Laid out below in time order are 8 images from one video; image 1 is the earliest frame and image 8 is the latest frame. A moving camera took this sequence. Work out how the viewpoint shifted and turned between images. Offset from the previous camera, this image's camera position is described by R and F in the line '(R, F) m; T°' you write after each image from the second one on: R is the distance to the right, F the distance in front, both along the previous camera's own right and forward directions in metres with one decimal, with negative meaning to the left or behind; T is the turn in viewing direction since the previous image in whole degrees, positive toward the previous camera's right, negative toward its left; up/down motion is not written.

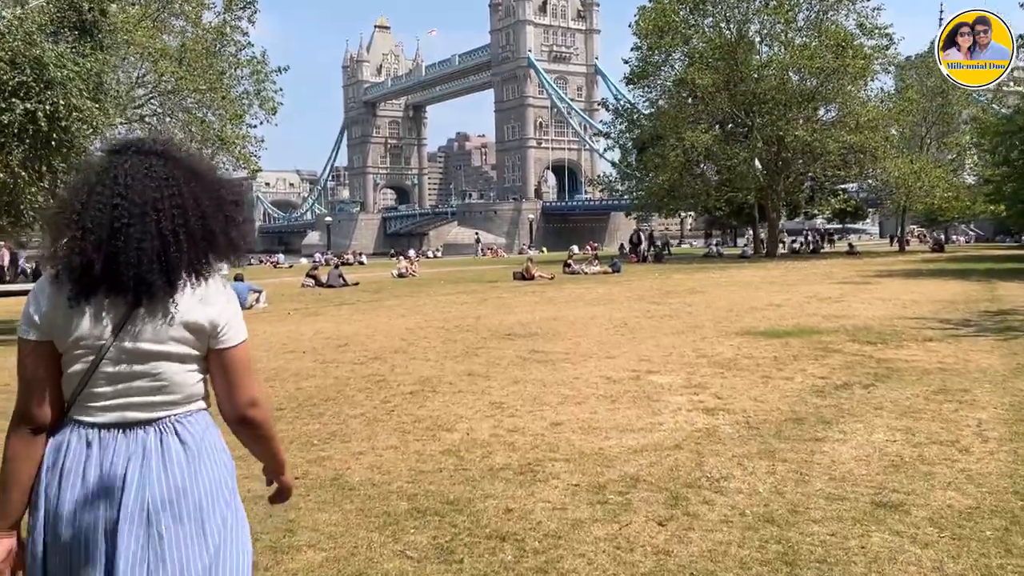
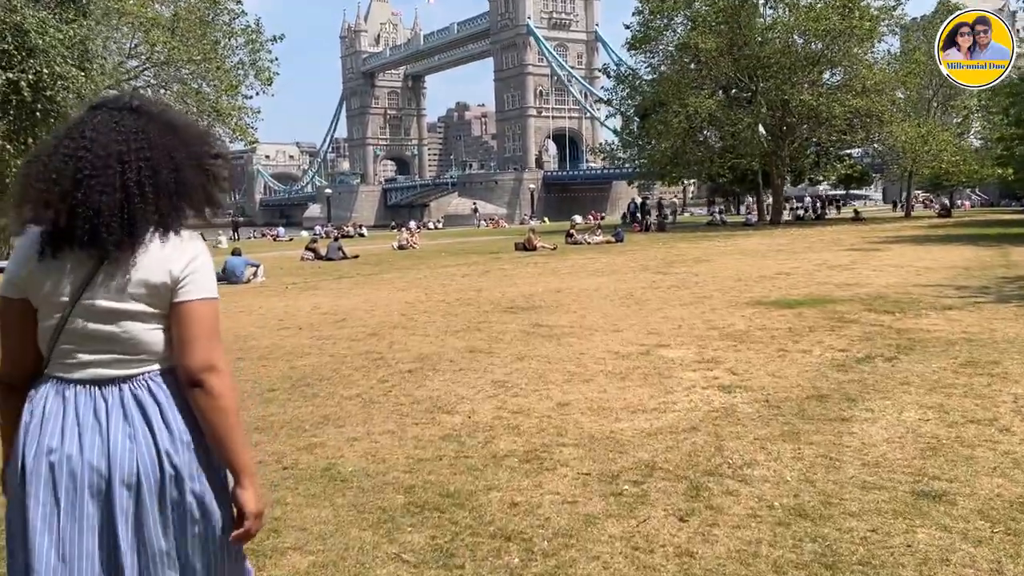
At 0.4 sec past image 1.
(0.0, +0.4) m; 0°
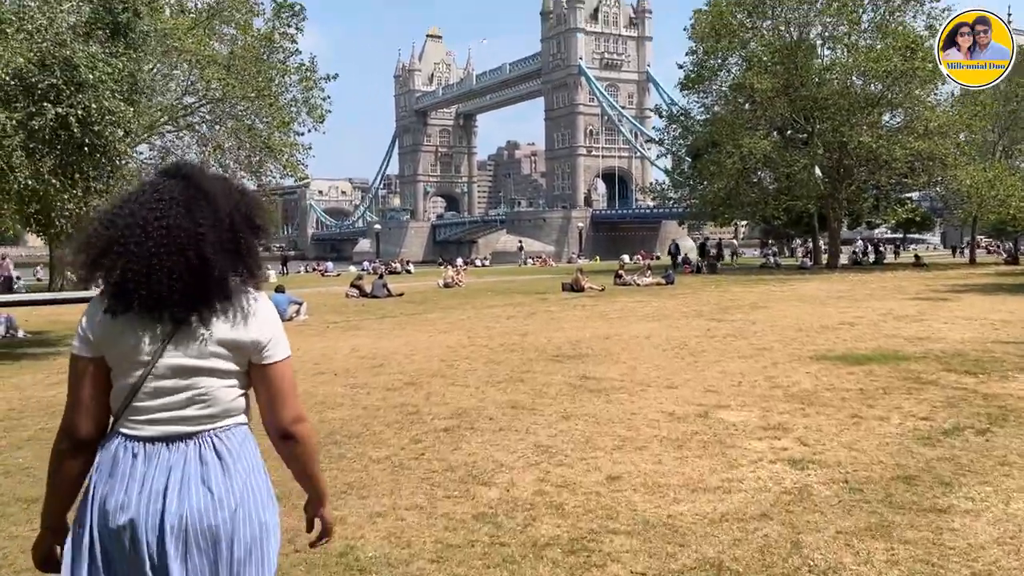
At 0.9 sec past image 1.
(0.0, +0.5) m; -3°
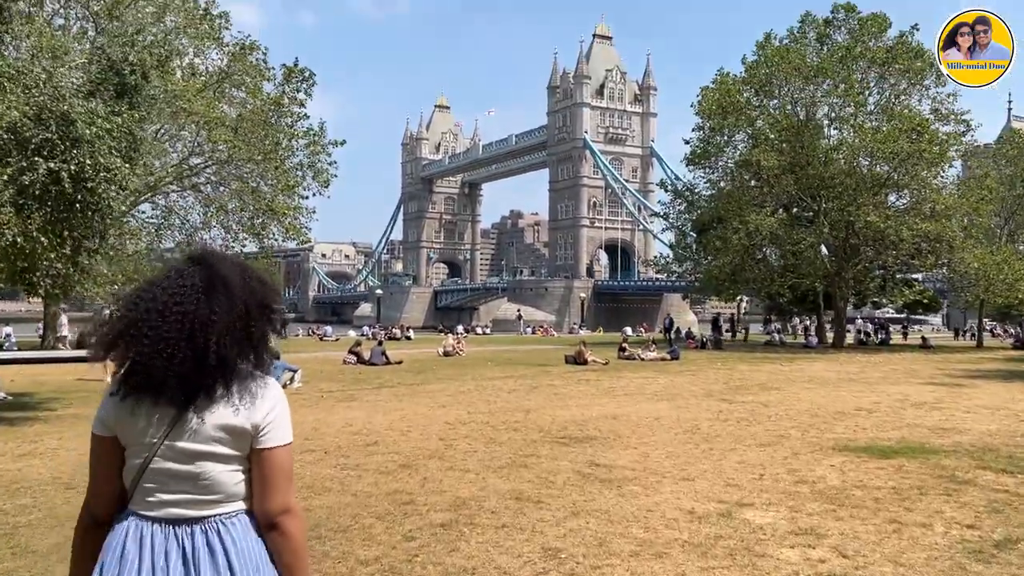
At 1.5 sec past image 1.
(-0.1, +0.5) m; 0°
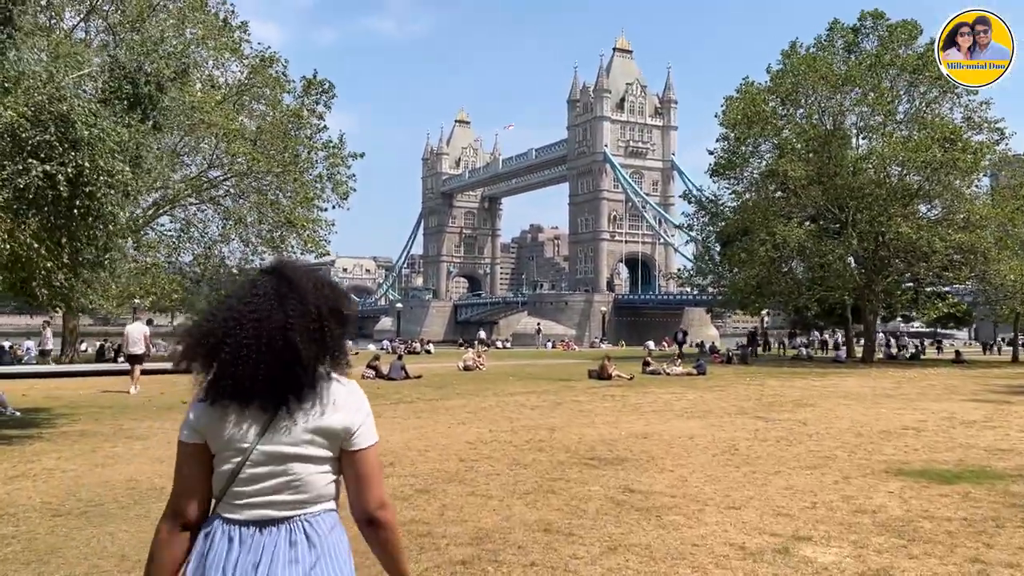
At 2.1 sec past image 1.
(-0.1, +0.7) m; -1°
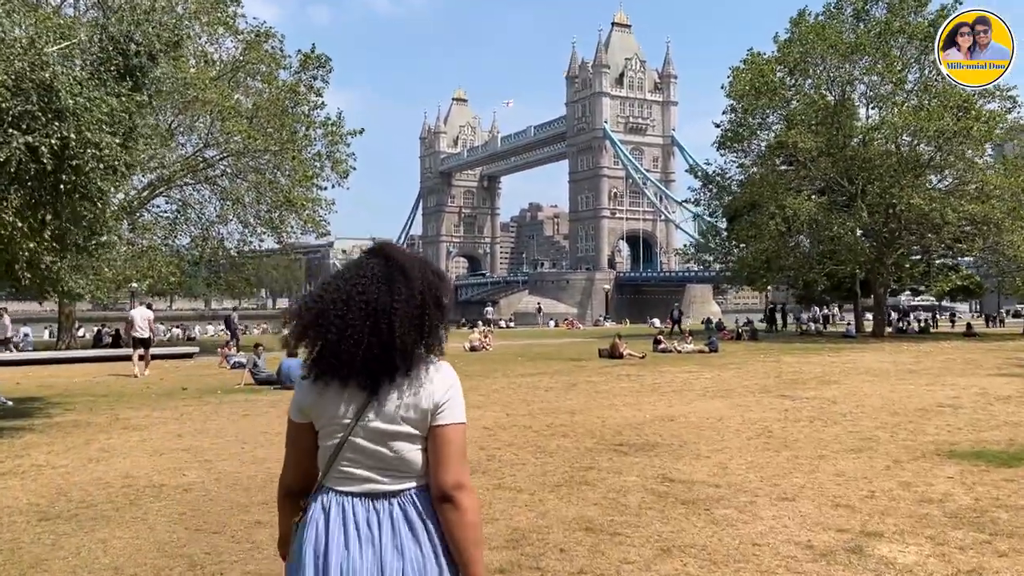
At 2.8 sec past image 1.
(-0.2, +0.7) m; 0°
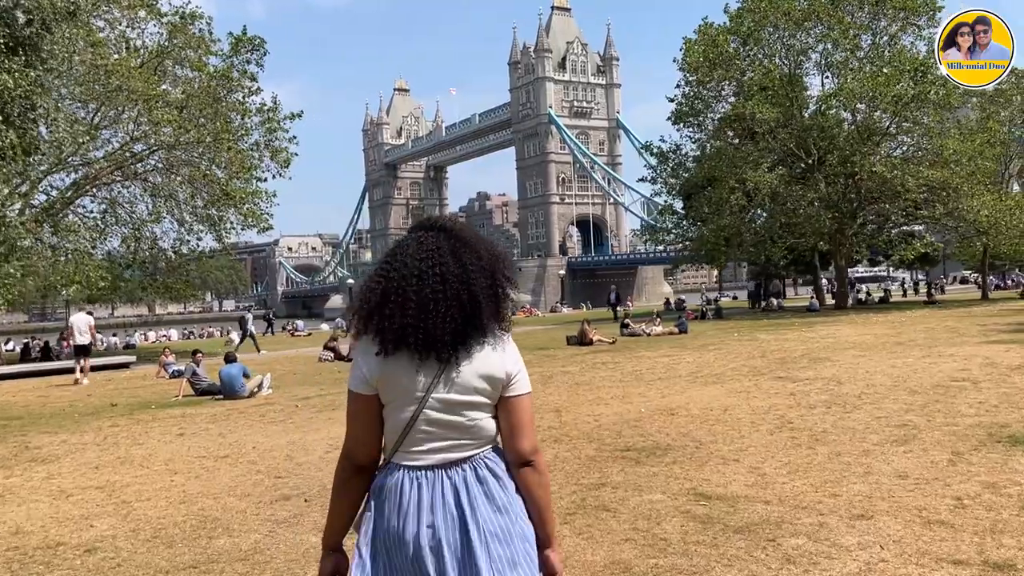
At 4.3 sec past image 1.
(-0.3, +1.5) m; +3°
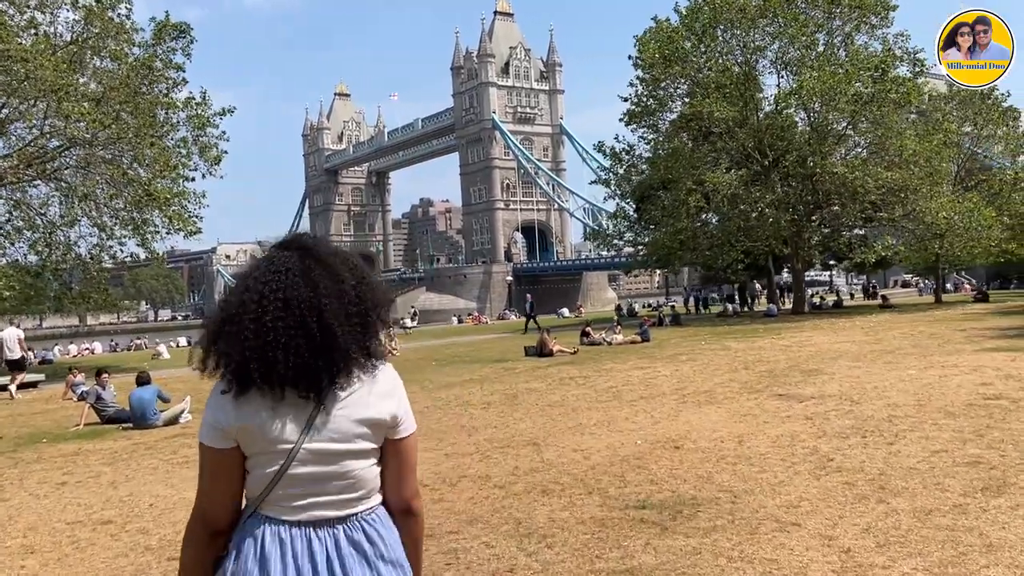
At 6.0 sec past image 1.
(-0.2, +1.9) m; +4°
